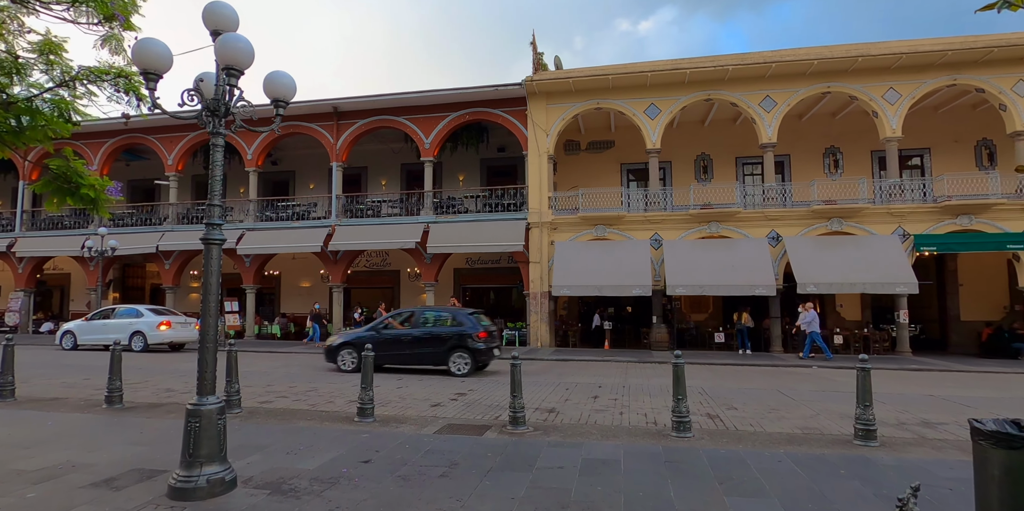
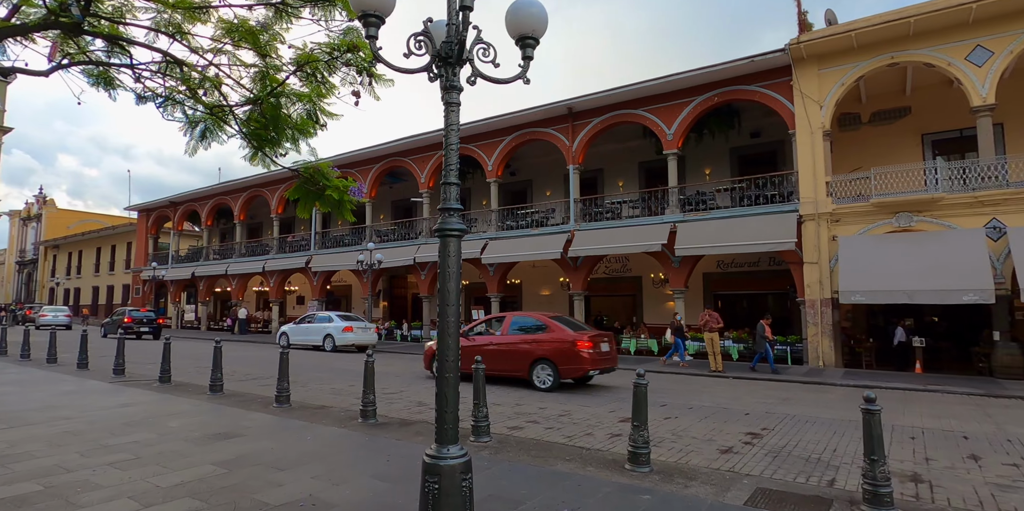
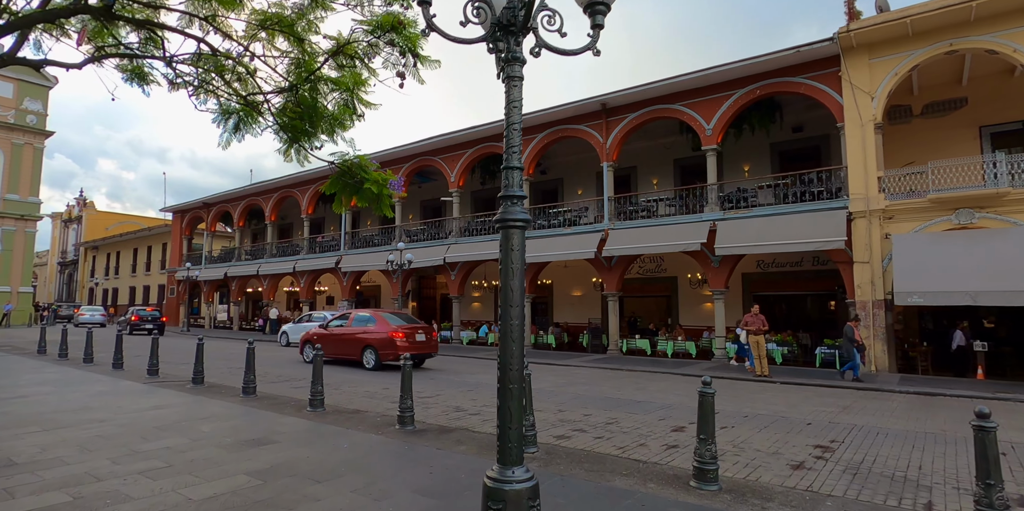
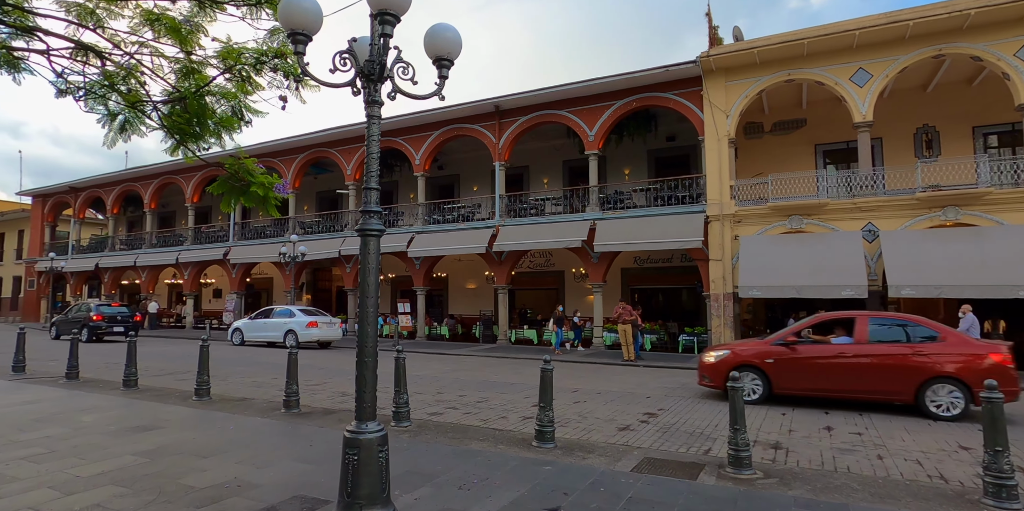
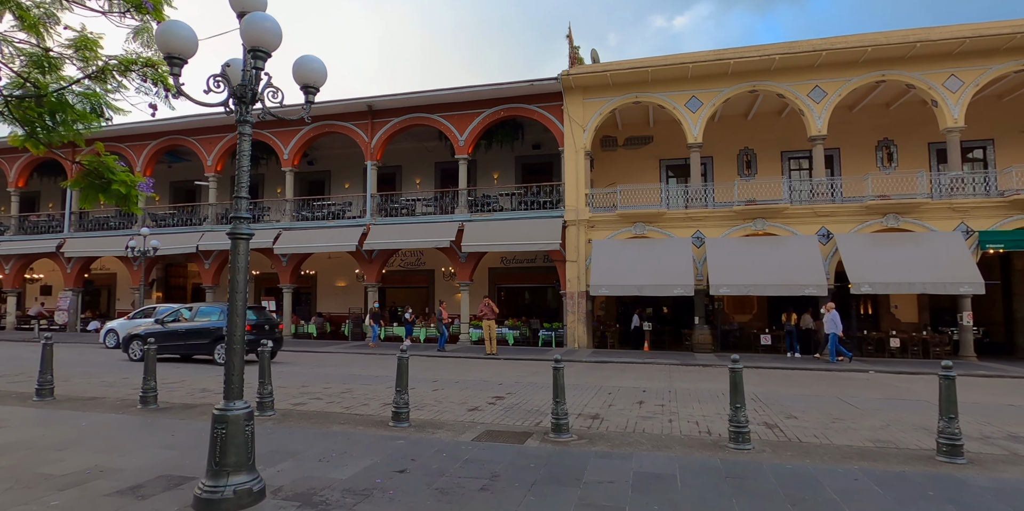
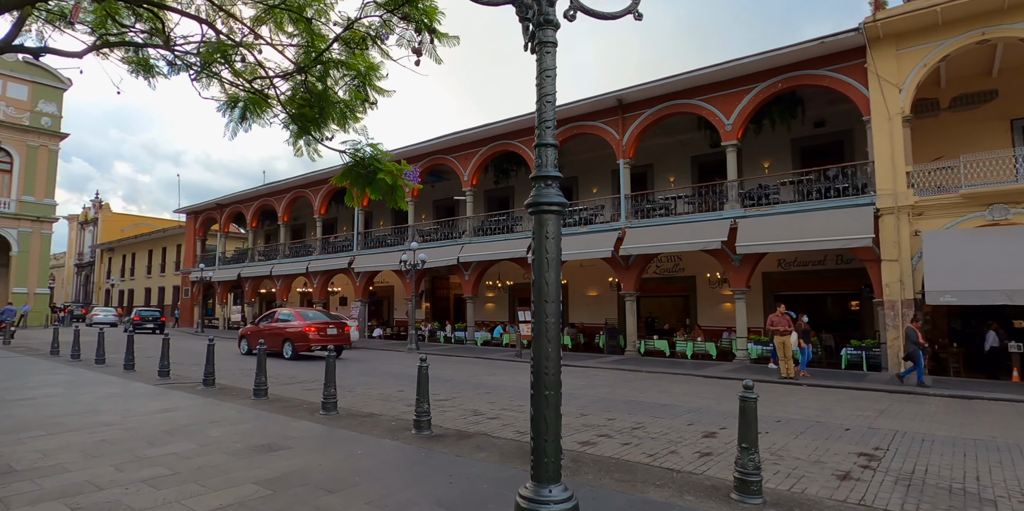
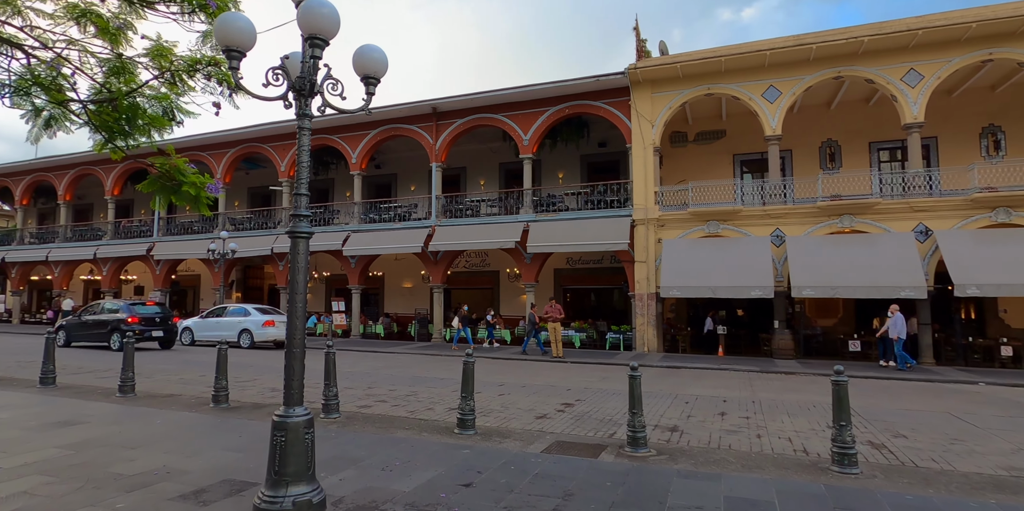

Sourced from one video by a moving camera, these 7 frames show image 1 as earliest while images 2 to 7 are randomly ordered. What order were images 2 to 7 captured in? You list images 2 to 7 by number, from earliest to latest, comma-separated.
5, 7, 4, 2, 3, 6
